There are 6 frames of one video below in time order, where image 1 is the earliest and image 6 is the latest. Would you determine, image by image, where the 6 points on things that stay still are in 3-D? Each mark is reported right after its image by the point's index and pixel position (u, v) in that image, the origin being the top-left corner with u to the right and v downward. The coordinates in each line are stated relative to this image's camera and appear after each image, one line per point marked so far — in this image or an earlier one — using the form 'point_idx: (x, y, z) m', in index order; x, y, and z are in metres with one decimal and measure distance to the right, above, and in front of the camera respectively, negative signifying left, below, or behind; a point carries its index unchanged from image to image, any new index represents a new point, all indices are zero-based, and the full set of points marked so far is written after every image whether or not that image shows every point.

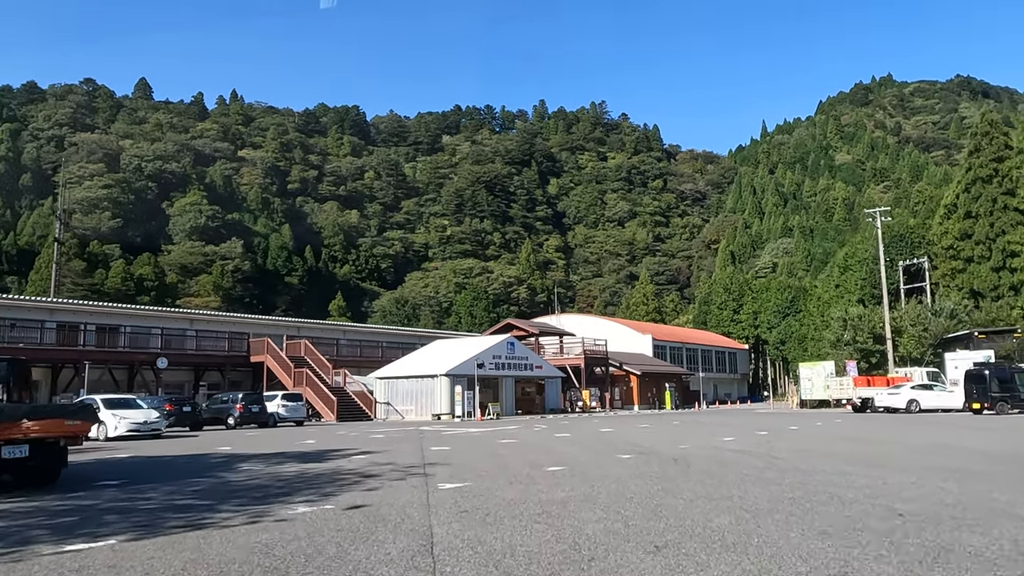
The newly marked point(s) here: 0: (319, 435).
0: (-4.5, -3.5, +18.0) m
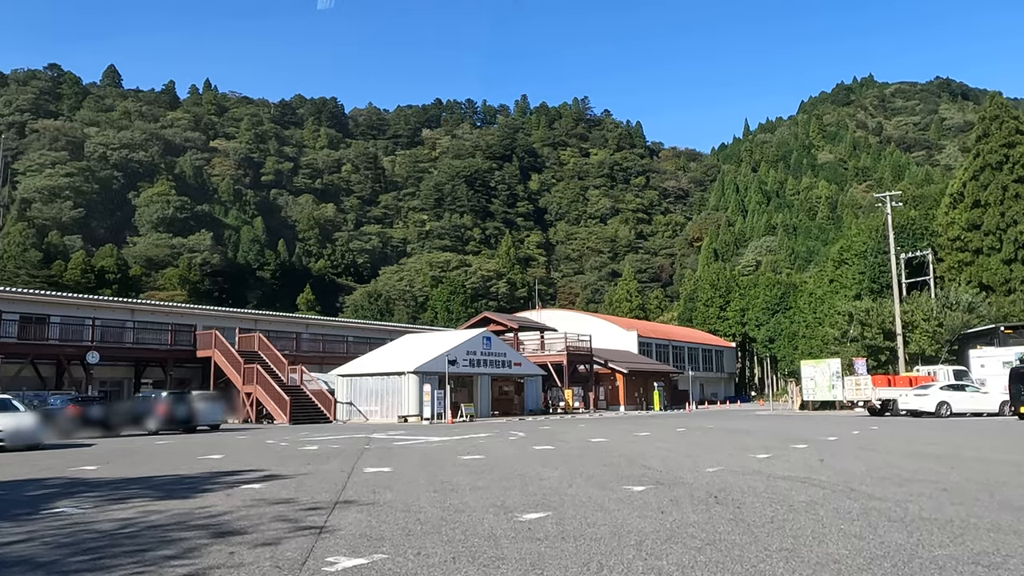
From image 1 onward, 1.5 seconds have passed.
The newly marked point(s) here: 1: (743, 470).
0: (-5.1, -3.0, +14.3) m
1: (+2.8, -2.2, +9.1) m
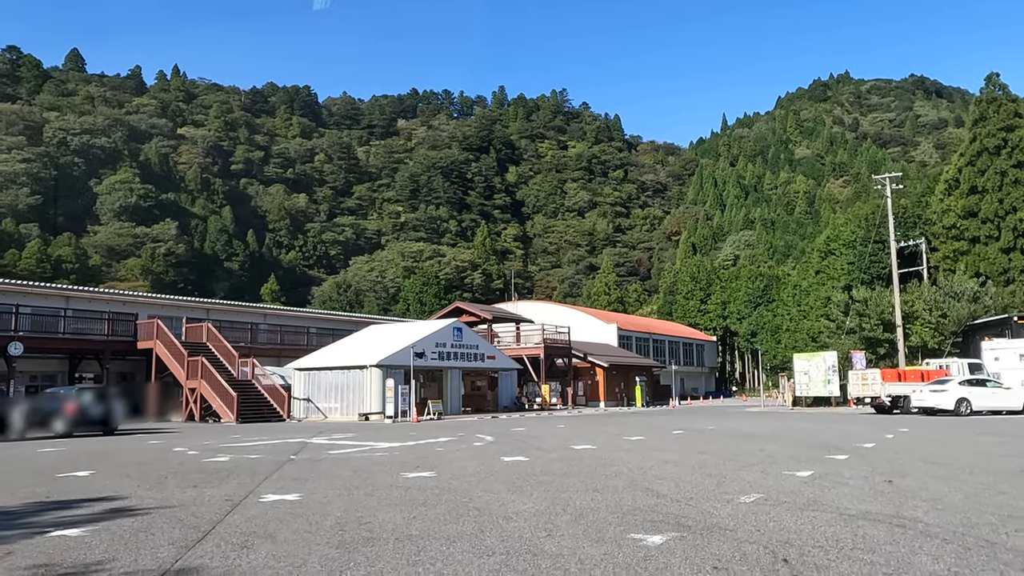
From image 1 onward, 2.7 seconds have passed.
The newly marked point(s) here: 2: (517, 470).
0: (-5.7, -2.5, +11.3) m
1: (+2.4, -1.8, +6.4) m
2: (+0.1, -2.2, +9.1) m
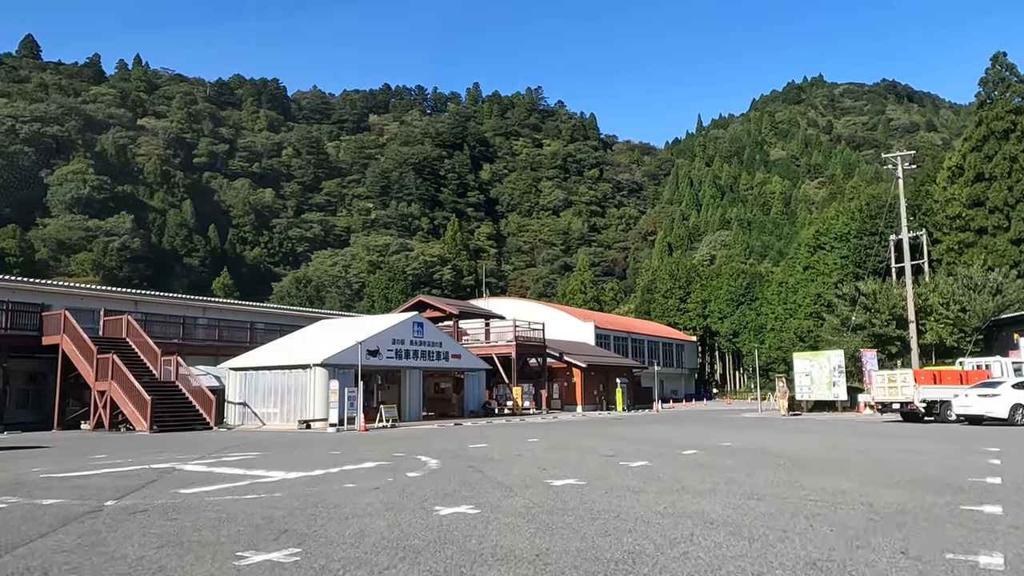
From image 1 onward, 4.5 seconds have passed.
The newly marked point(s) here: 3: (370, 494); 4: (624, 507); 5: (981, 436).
0: (-6.2, -2.0, +7.2) m
1: (+2.0, -1.3, +2.5) m
2: (-0.4, -1.7, +5.1) m
3: (-1.4, -2.0, +7.4) m
4: (+0.9, -1.8, +6.3) m
5: (+8.2, -2.6, +13.3) m
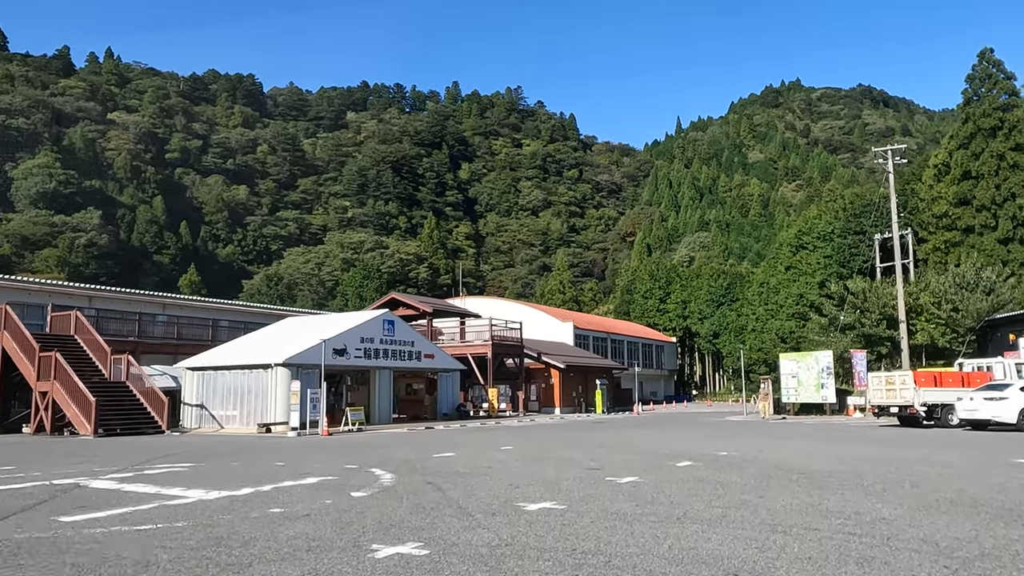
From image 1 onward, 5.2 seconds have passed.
0: (-6.5, -1.8, +5.6) m
1: (+1.9, -1.2, +1.2) m
2: (-0.6, -1.5, +3.6) m
3: (-1.7, -1.8, +5.9) m
4: (+0.7, -1.6, +4.8) m
5: (+7.7, -2.5, +12.1) m
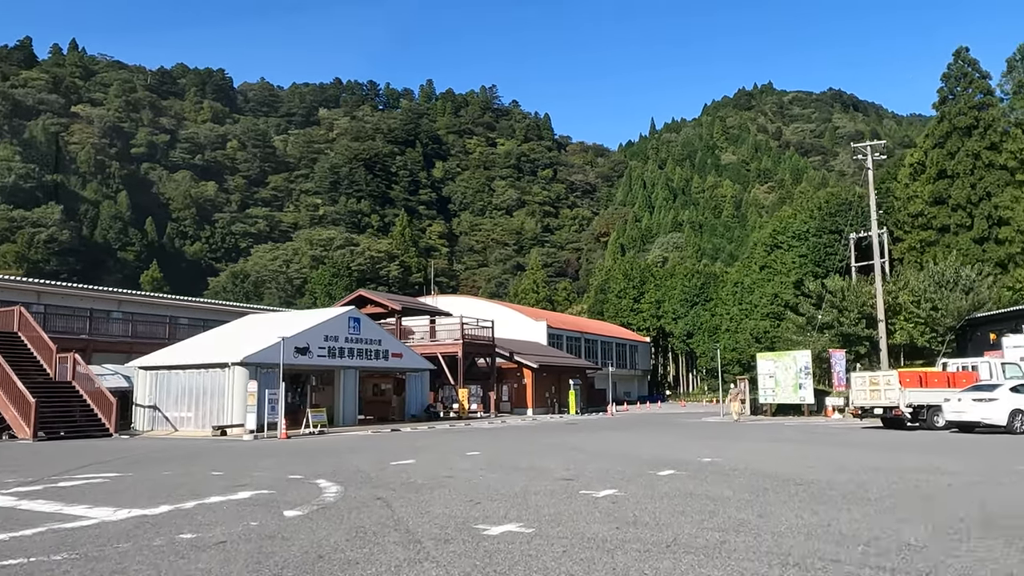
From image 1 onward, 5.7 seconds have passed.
0: (-6.7, -1.7, +4.4) m
1: (+1.7, -1.1, +0.2) m
2: (-0.8, -1.4, +2.6) m
3: (-2.0, -1.7, +4.9) m
4: (+0.4, -1.5, +3.8) m
5: (+7.2, -2.4, +11.3) m
